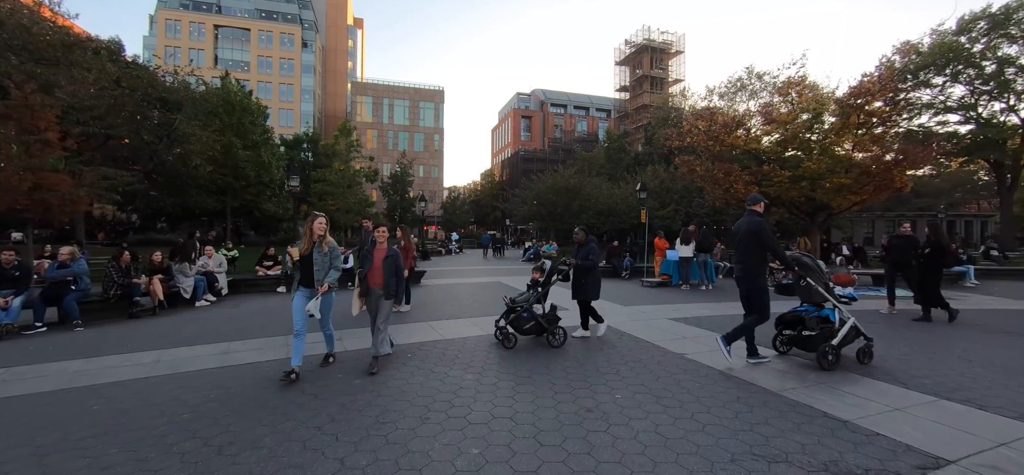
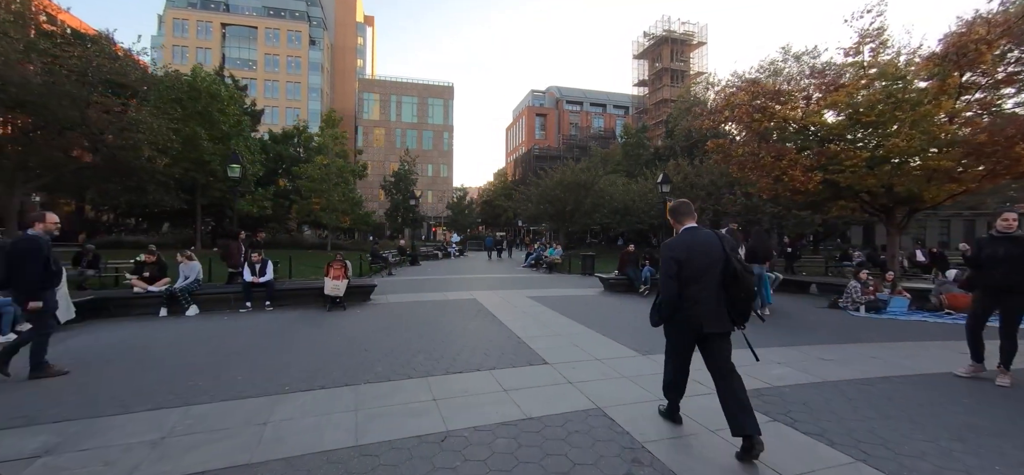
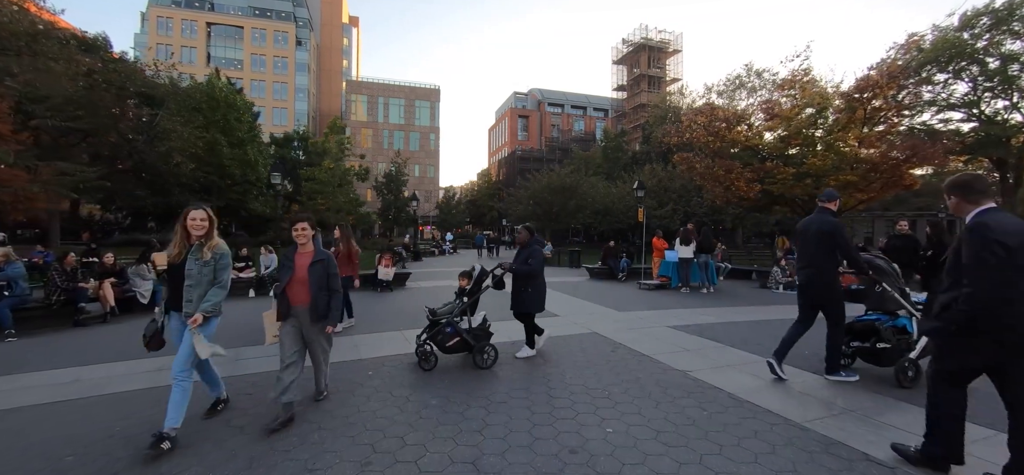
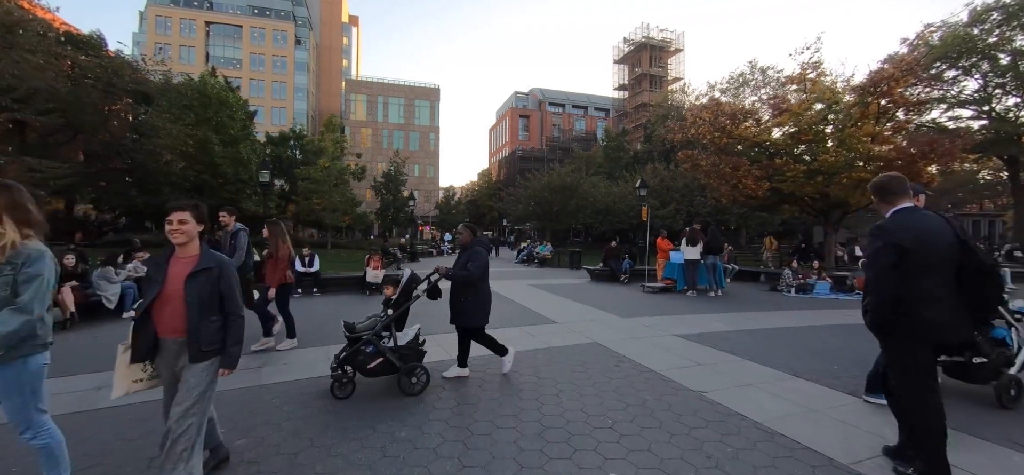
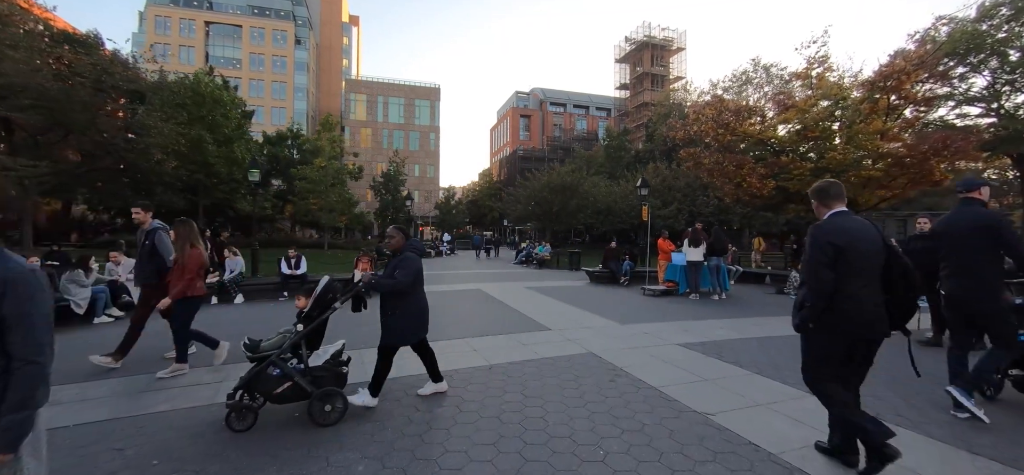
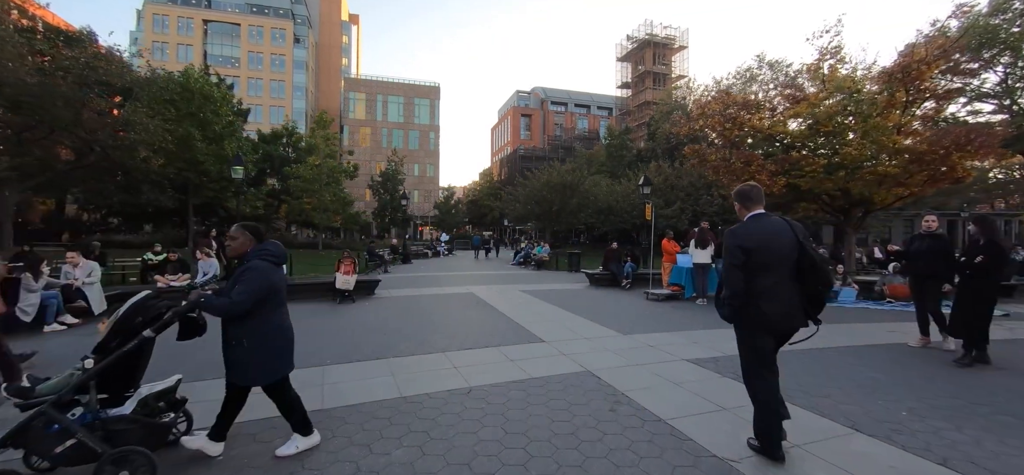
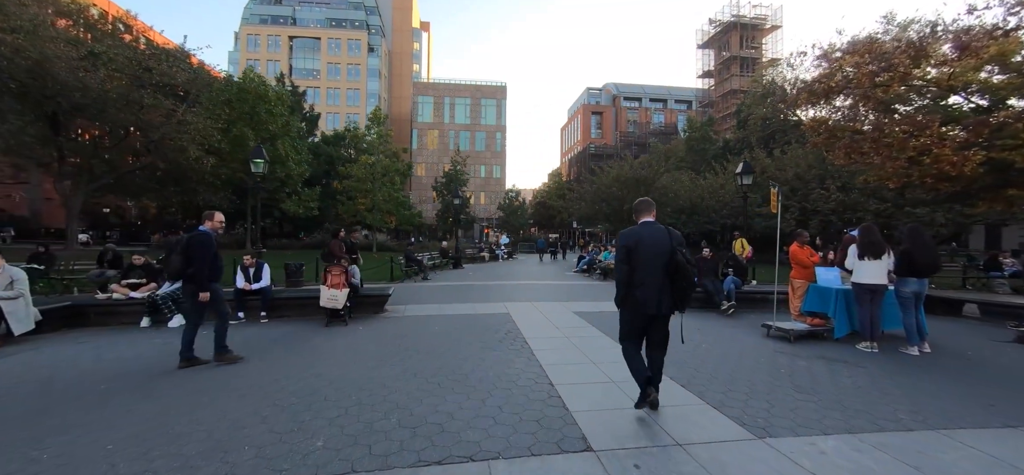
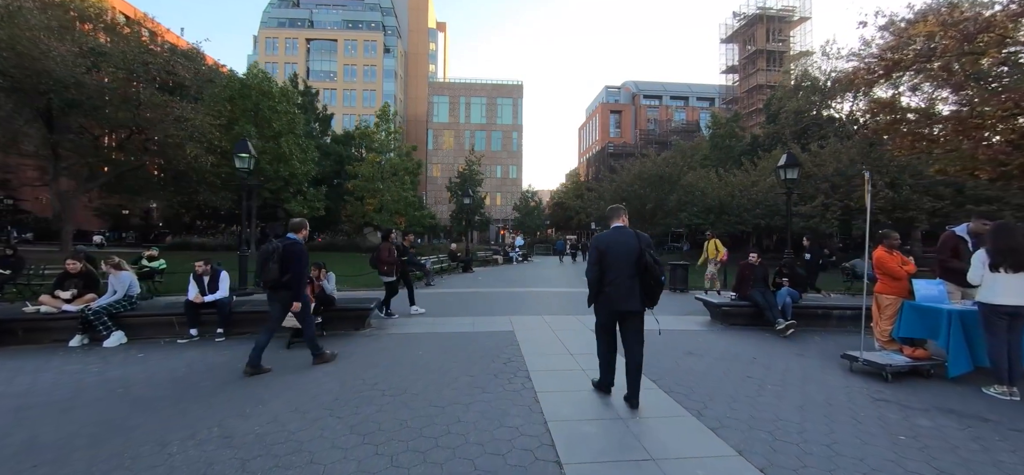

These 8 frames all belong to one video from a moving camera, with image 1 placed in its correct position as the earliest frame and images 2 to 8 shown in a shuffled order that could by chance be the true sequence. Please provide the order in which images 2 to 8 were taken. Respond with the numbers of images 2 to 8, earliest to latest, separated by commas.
3, 4, 5, 6, 2, 7, 8
